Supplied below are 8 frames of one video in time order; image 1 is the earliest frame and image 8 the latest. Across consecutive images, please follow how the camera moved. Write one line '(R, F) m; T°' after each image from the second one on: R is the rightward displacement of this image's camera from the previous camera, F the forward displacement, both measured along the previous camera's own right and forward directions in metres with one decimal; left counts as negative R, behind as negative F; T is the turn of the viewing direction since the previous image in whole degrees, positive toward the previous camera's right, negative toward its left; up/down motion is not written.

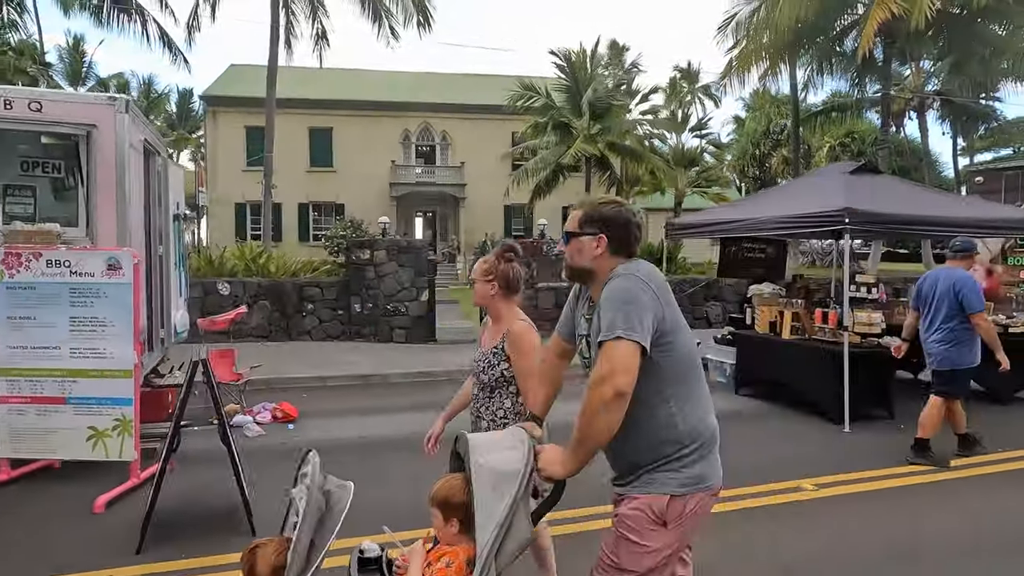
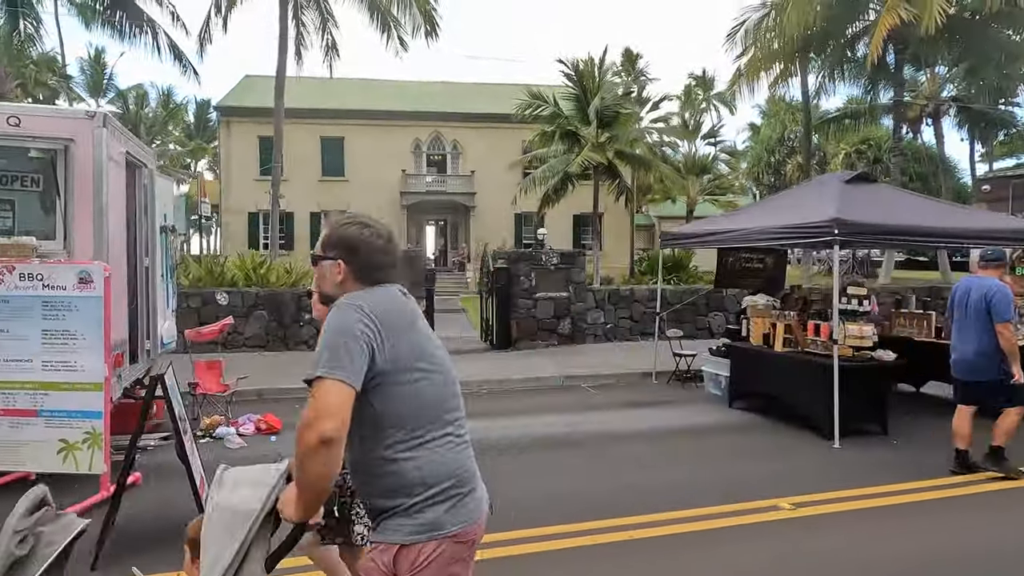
(+0.3, +0.1) m; -1°
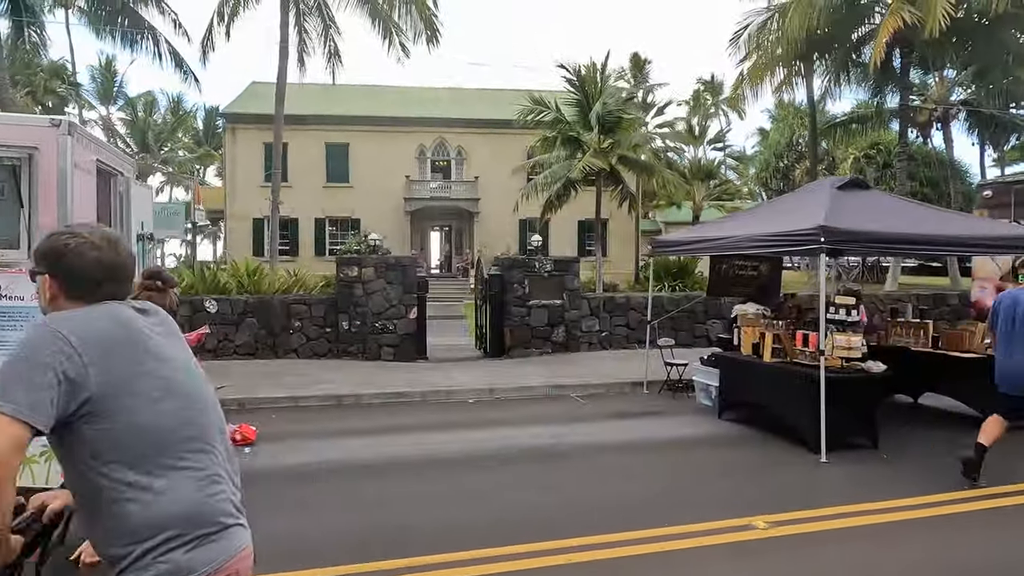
(+0.3, +0.1) m; -1°
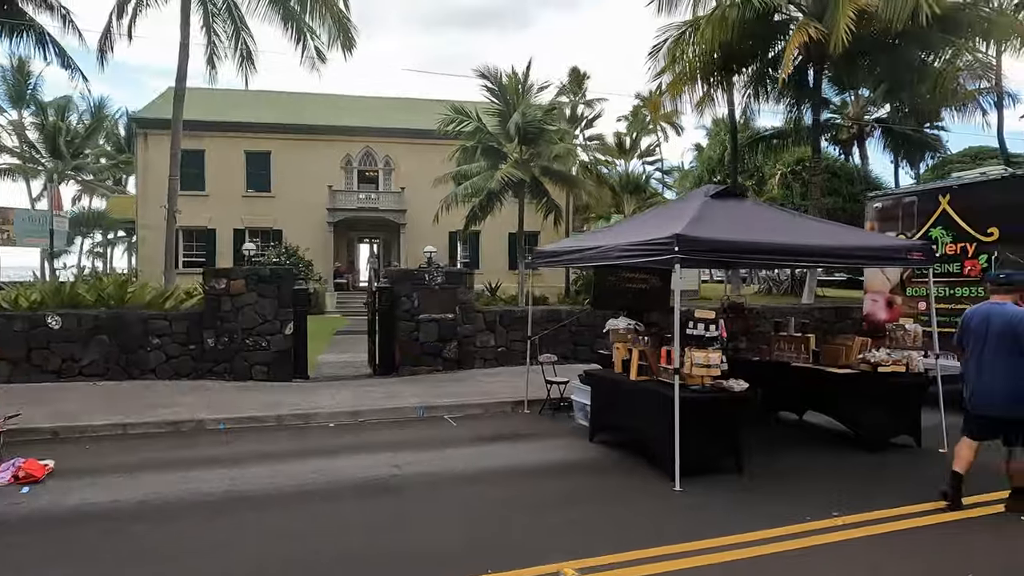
(+1.1, +0.6) m; +4°
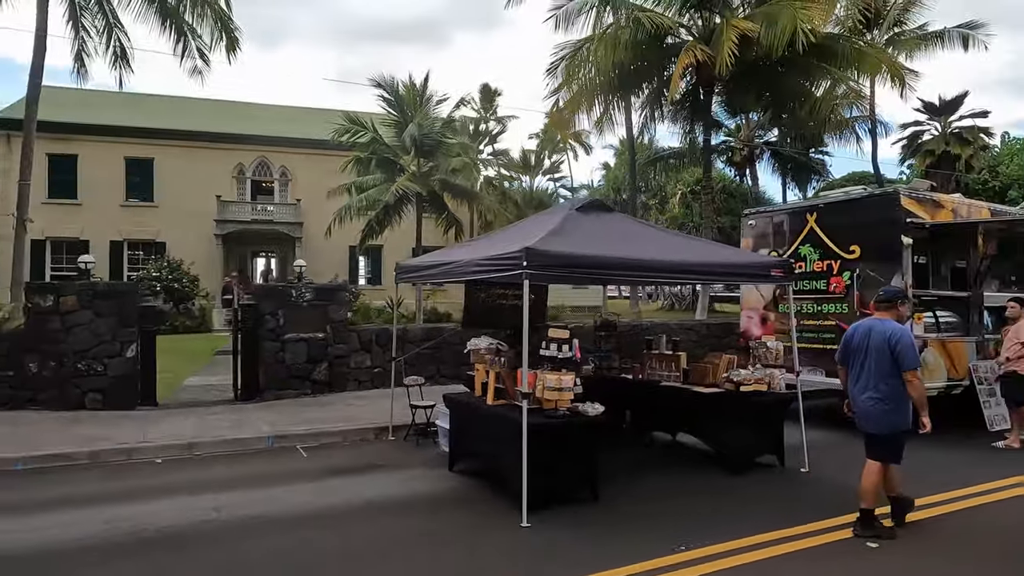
(+0.7, +0.5) m; +7°
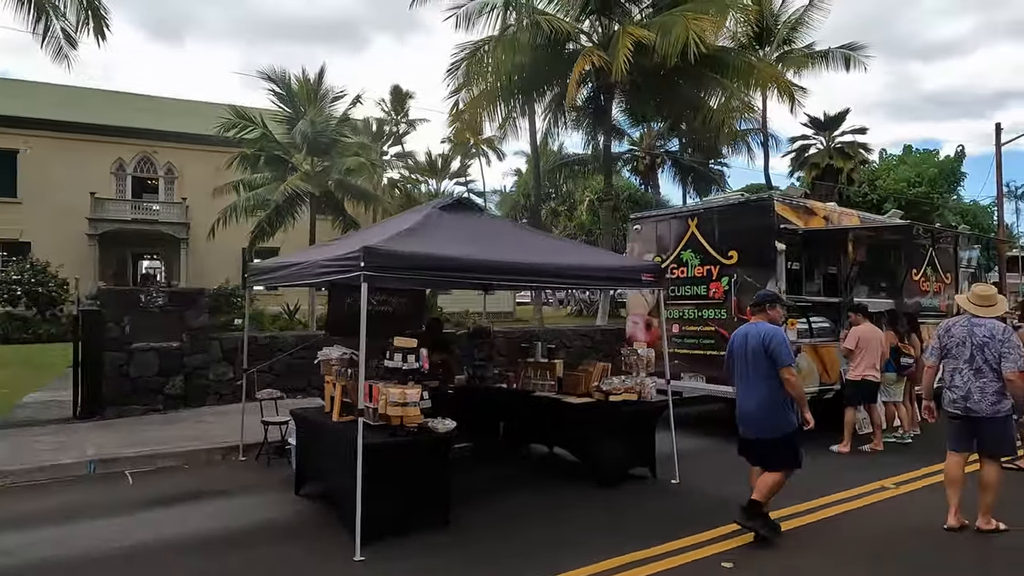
(+0.6, +0.5) m; +7°
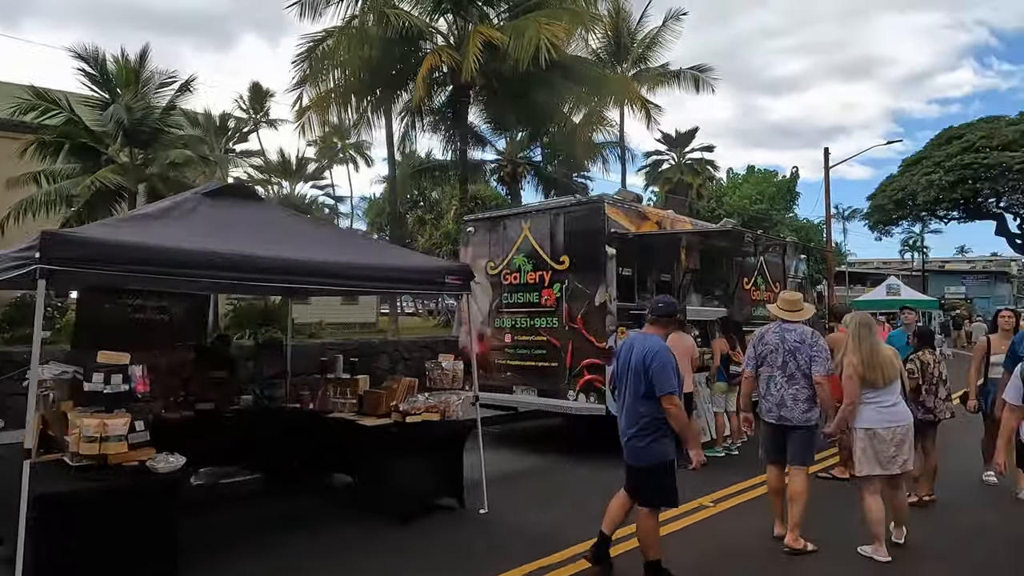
(+0.8, +0.8) m; +11°
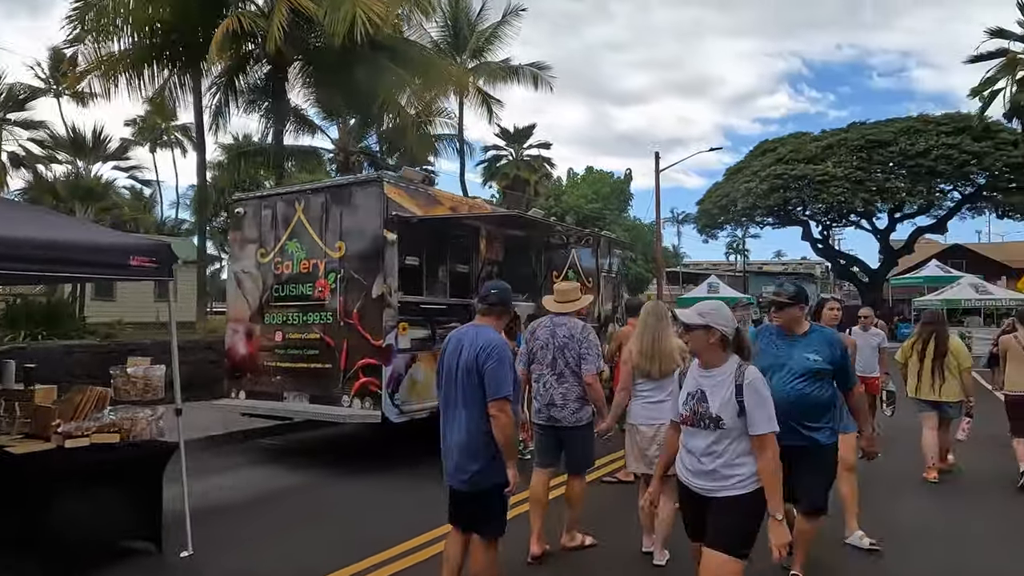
(+1.0, +0.9) m; +12°
